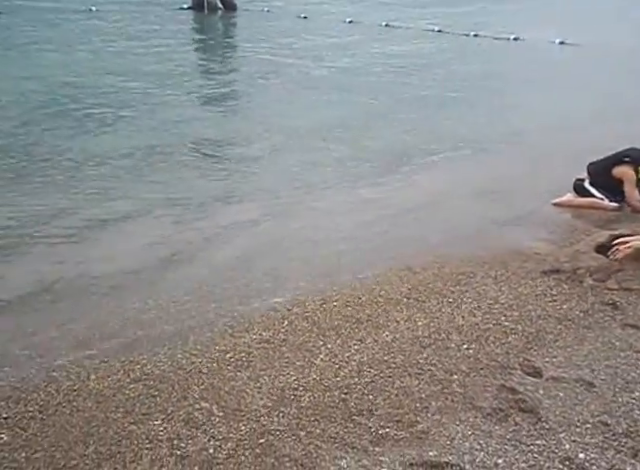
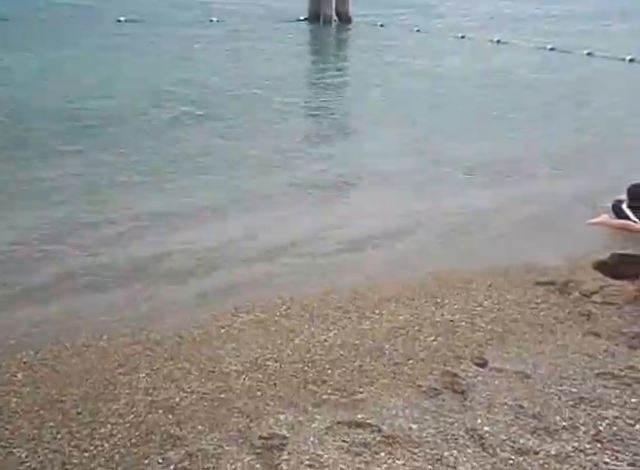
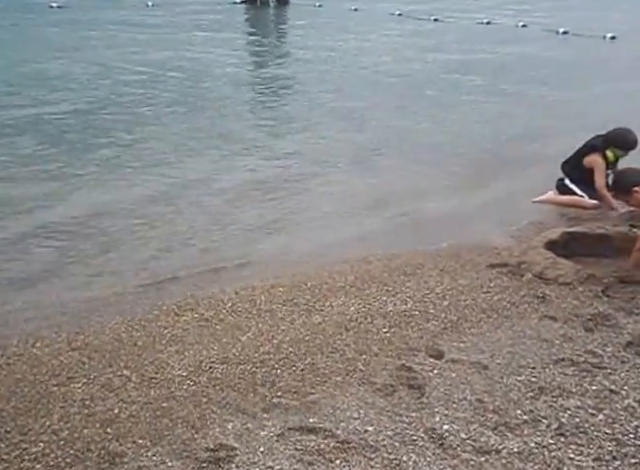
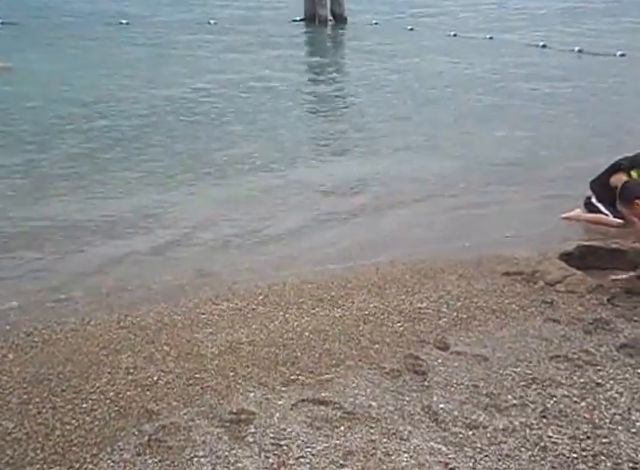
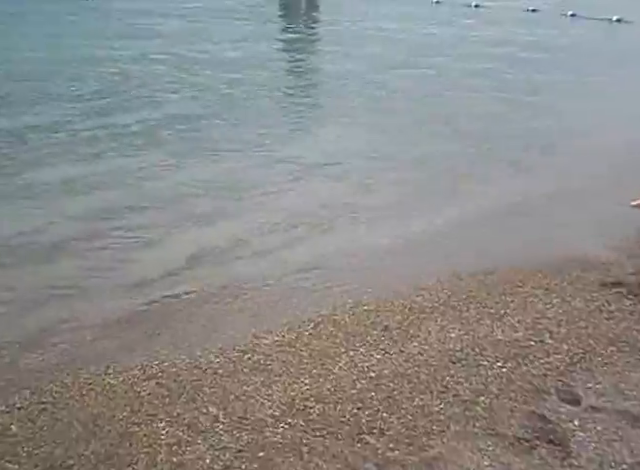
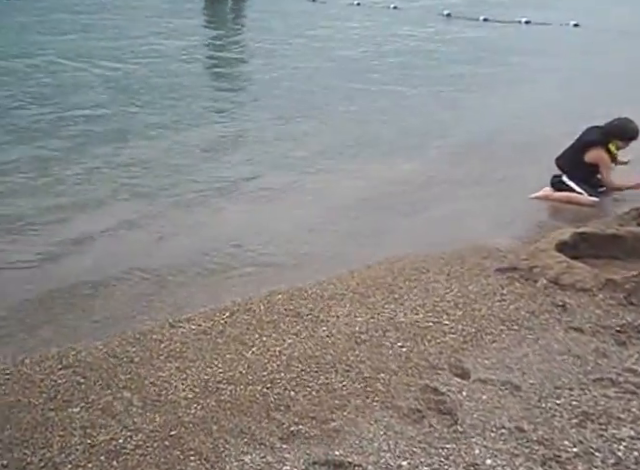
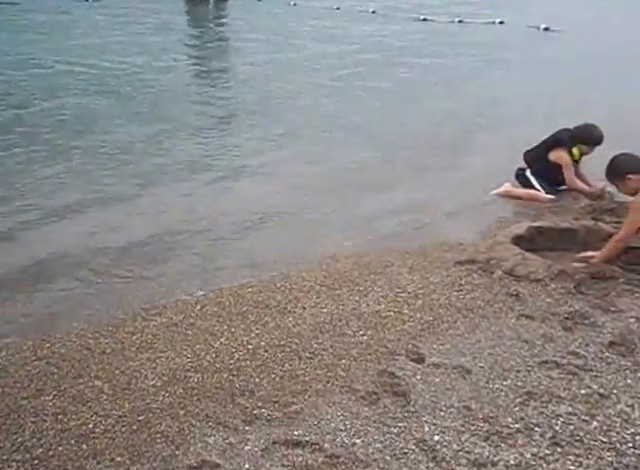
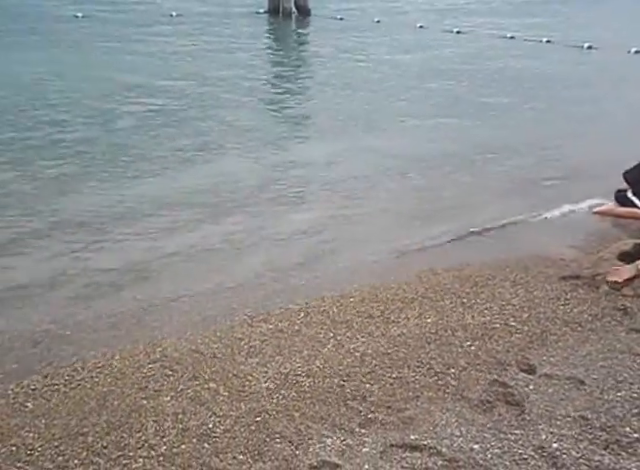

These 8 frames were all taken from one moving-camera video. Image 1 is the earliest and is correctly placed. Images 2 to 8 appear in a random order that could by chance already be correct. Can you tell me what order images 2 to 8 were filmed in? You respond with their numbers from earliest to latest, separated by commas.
8, 2, 4, 3, 7, 6, 5
